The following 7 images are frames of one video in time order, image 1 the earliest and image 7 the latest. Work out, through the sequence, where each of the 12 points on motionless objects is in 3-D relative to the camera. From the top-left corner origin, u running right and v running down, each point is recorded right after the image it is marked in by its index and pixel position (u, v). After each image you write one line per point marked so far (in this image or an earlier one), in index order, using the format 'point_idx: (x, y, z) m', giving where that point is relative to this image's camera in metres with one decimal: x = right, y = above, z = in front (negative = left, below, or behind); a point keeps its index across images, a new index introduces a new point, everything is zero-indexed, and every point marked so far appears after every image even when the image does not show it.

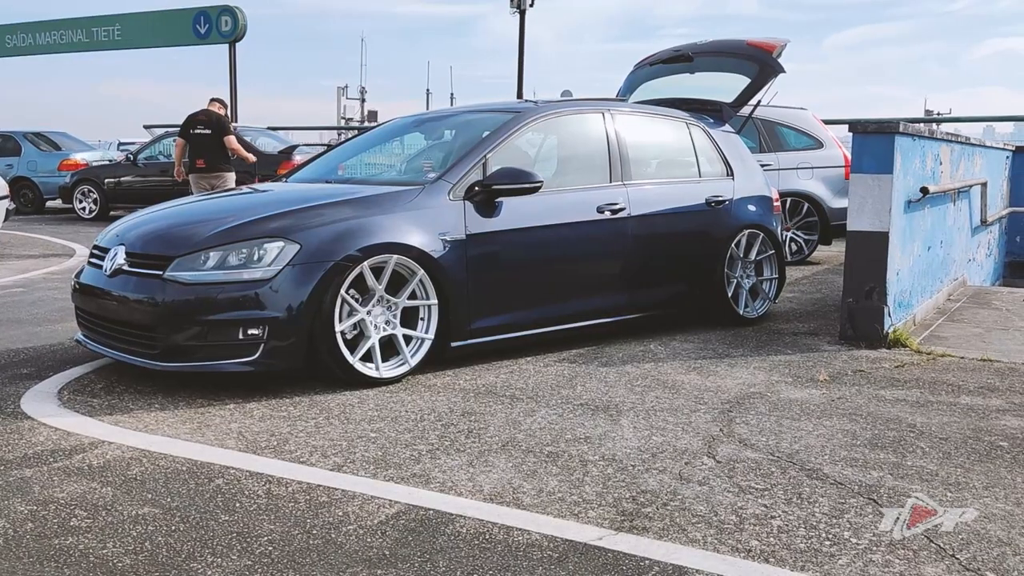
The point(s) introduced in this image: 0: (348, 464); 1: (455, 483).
0: (-0.5, -0.6, +3.4) m
1: (-0.2, -0.6, +3.2) m
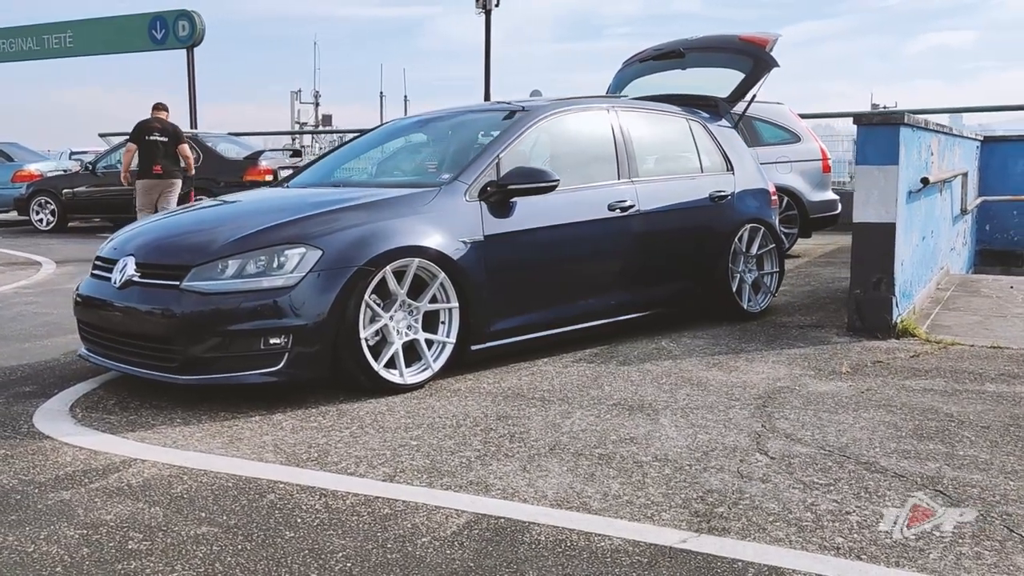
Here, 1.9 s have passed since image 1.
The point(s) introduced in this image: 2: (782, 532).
0: (-0.4, -0.6, +3.3) m
1: (0.0, -0.6, +3.1) m
2: (+0.7, -0.7, +2.7) m
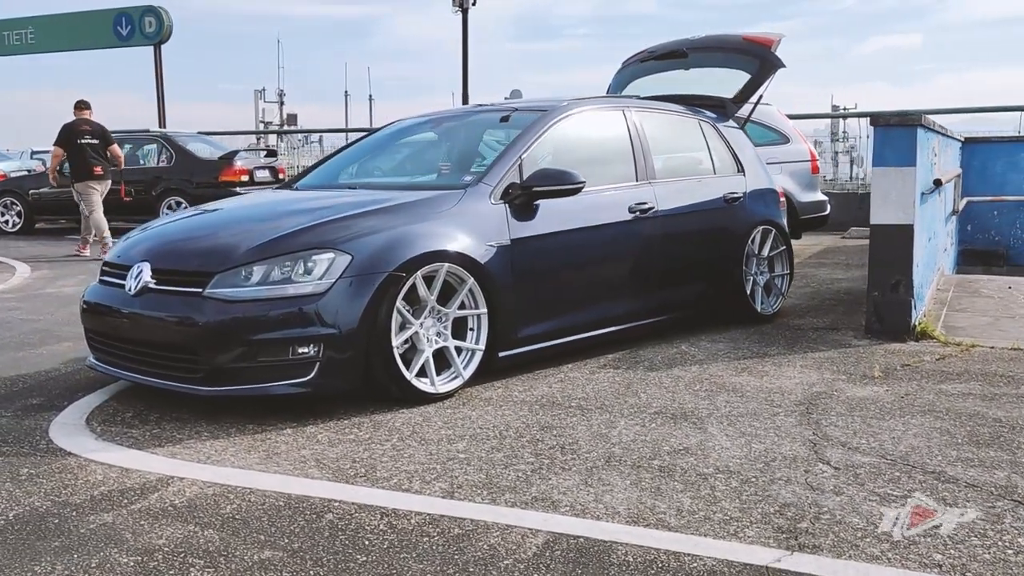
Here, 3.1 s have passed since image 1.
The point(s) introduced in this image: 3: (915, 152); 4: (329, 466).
0: (-0.2, -0.6, +3.2) m
1: (+0.2, -0.6, +3.0) m
2: (+0.9, -0.7, +2.6) m
3: (+2.3, +0.8, +5.7) m
4: (-0.6, -0.6, +3.5) m
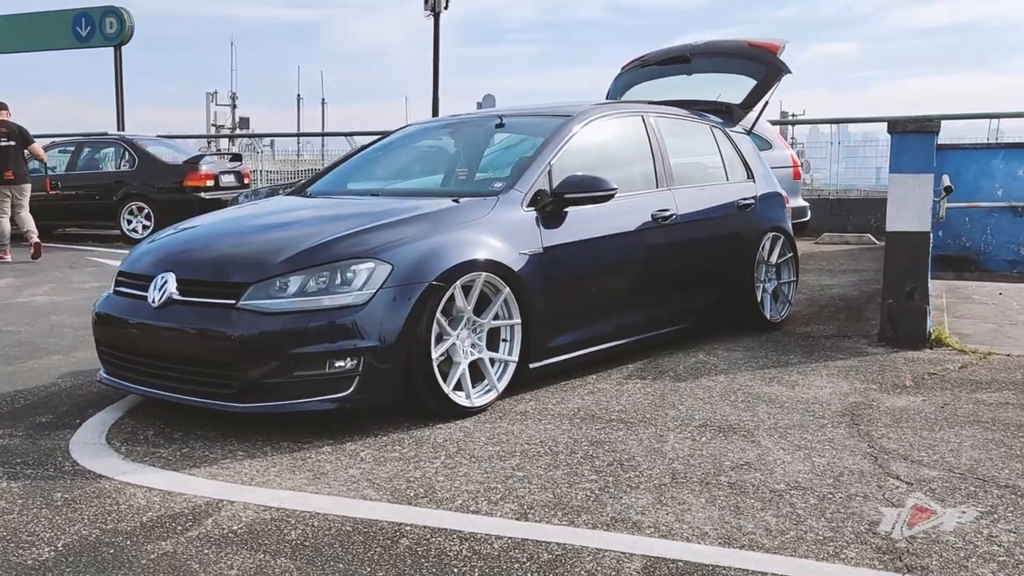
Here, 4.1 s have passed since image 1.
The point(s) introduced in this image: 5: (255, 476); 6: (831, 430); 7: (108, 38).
0: (+0.1, -0.7, +3.0) m
1: (+0.4, -0.7, +2.9) m
2: (+1.2, -0.7, +2.6) m
3: (+2.4, +0.7, +5.7) m
4: (-0.4, -0.7, +3.3) m
5: (-0.9, -0.6, +3.5) m
6: (+1.3, -0.6, +4.0) m
7: (-7.2, +4.5, +18.2) m
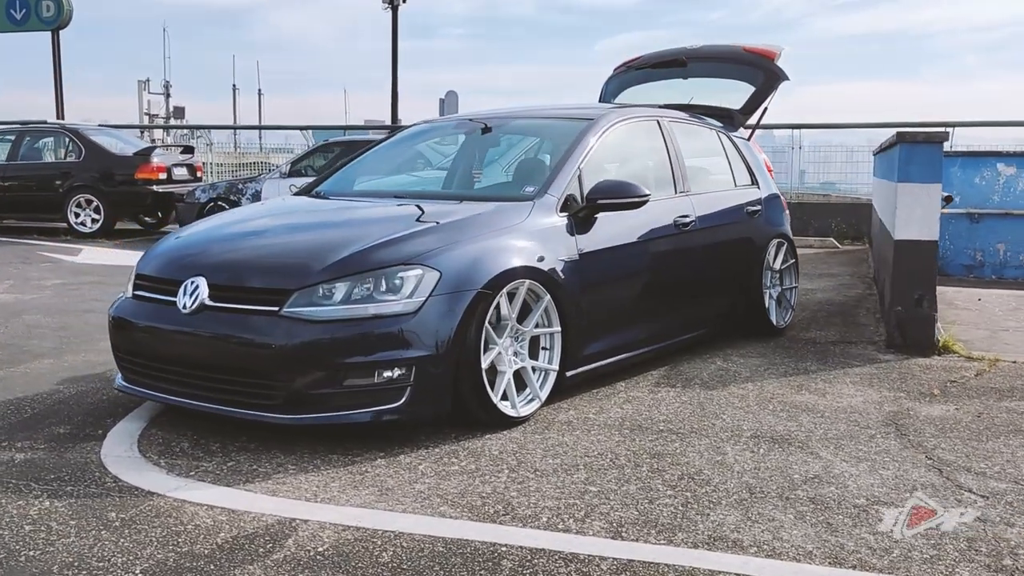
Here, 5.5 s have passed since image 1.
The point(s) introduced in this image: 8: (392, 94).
0: (+0.3, -0.7, +3.0) m
1: (+0.7, -0.7, +2.8) m
2: (+1.5, -0.8, +2.6) m
3: (+2.5, +0.7, +5.8) m
4: (-0.2, -0.7, +3.2) m
5: (-0.6, -0.7, +3.3) m
6: (+1.5, -0.6, +4.0) m
7: (-8.0, +4.6, +17.5) m
8: (-2.0, +3.3, +17.0) m
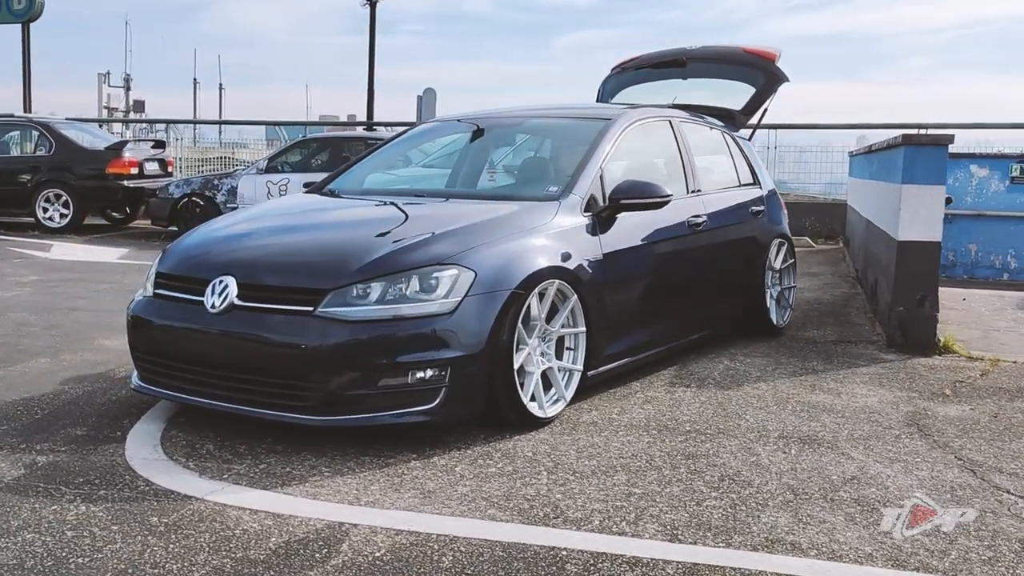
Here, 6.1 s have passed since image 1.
0: (+0.5, -0.7, +3.0) m
1: (+0.9, -0.7, +2.8) m
2: (+1.7, -0.8, +2.6) m
3: (+2.5, +0.7, +5.9) m
4: (0.0, -0.7, +3.2) m
5: (-0.5, -0.7, +3.3) m
6: (+1.6, -0.6, +4.0) m
7: (-8.4, +4.7, +17.2) m
8: (-2.4, +3.3, +16.9) m
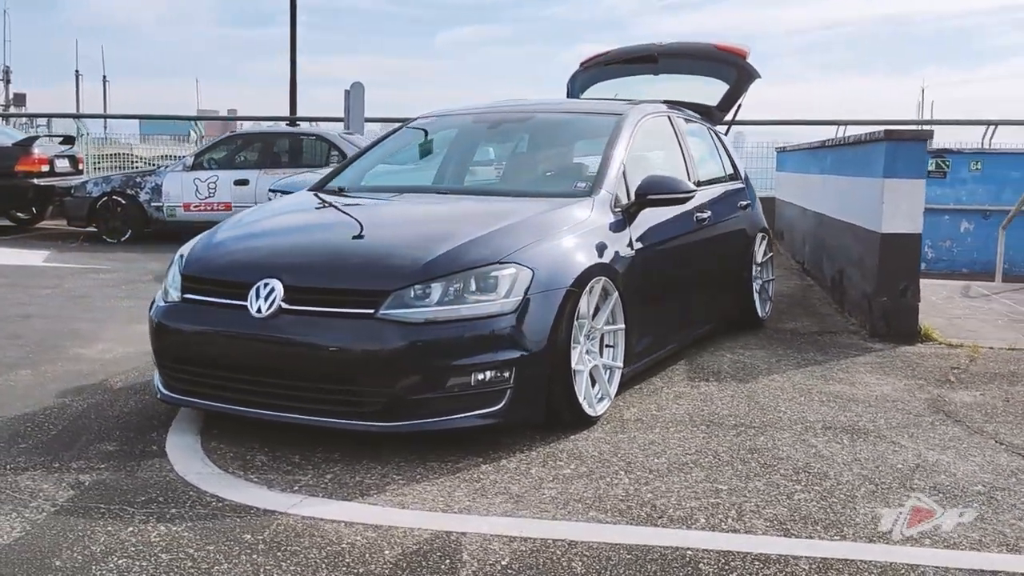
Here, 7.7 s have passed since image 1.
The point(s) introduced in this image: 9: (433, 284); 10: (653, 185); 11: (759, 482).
0: (+0.8, -0.7, +3.0) m
1: (+1.2, -0.7, +2.9) m
2: (+2.0, -0.7, +2.8) m
3: (+2.5, +0.7, +6.1) m
4: (+0.3, -0.7, +3.2) m
5: (-0.2, -0.7, +3.2) m
6: (+1.8, -0.6, +4.1) m
7: (-9.6, +4.5, +16.1) m
8: (-3.6, +3.3, +16.5) m
9: (-0.3, 0.0, +3.6) m
10: (+0.6, +0.5, +4.7) m
11: (+0.8, -0.6, +3.4) m
